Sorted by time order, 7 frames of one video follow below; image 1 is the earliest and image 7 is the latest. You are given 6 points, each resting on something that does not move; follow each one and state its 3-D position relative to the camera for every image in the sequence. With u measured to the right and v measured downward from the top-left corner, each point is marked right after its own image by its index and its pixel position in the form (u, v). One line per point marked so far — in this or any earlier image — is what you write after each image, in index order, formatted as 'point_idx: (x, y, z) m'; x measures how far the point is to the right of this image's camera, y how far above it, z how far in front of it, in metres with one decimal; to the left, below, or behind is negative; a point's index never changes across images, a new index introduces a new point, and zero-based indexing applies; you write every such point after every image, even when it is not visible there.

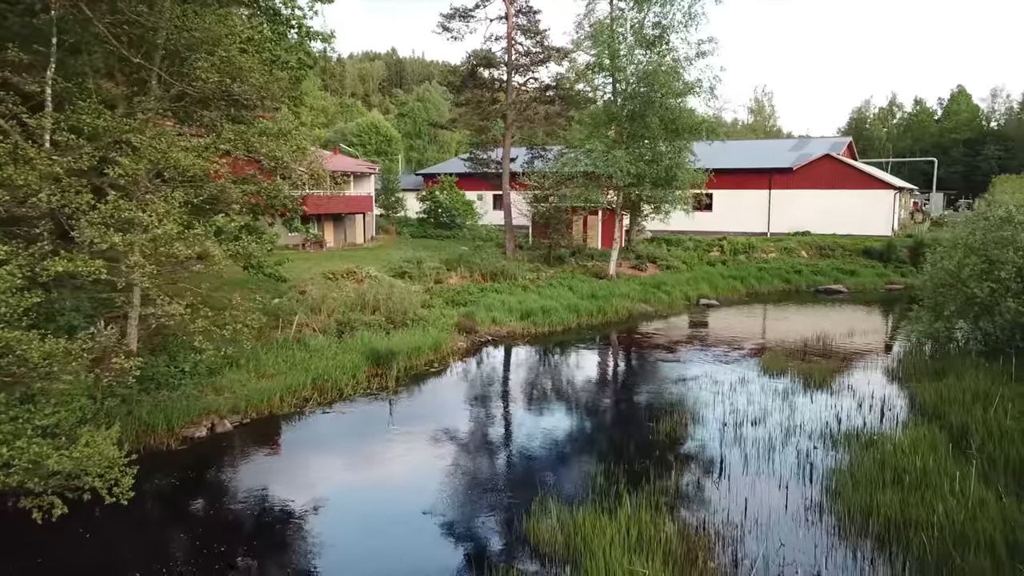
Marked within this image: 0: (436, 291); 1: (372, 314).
0: (-1.9, -0.1, +20.0) m
1: (-2.9, -0.6, +16.5) m
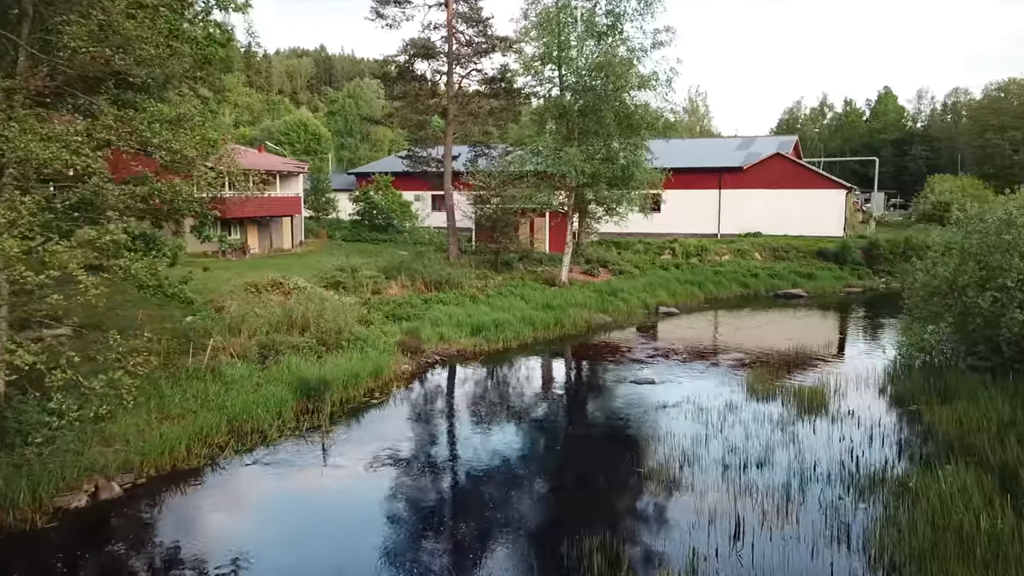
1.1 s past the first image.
0: (-3.1, -0.4, +17.8) m
1: (-3.8, -0.8, +14.3) m
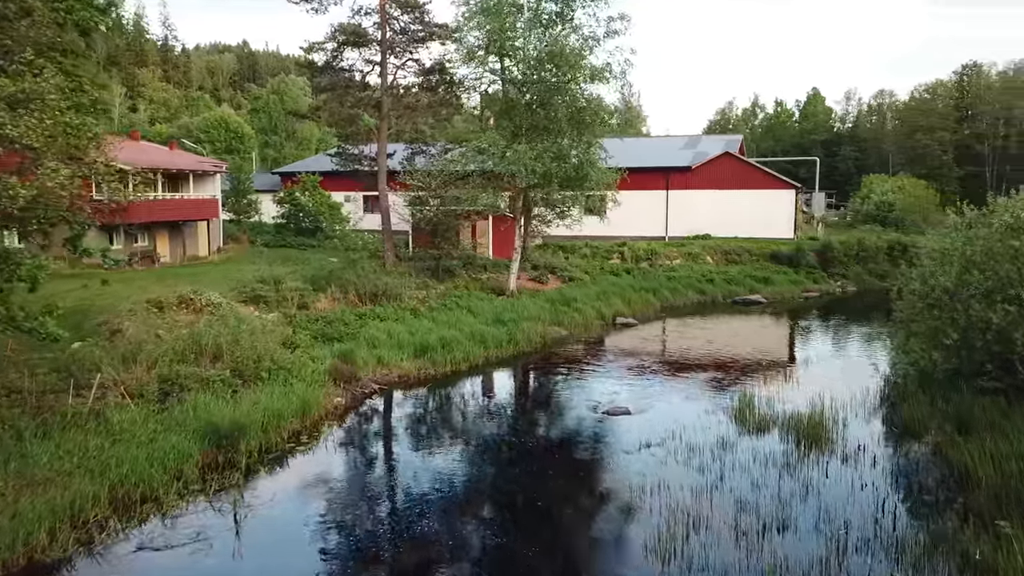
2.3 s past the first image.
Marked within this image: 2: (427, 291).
0: (-4.2, -0.7, +15.6) m
1: (-4.6, -1.2, +12.0) m
2: (-2.2, -0.1, +19.9) m
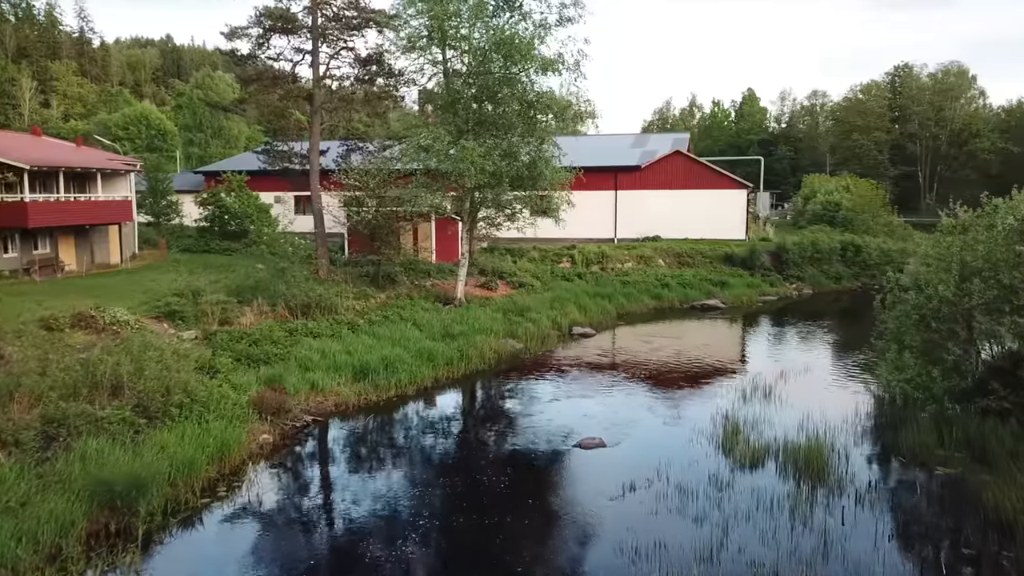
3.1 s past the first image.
0: (-5.1, -0.9, +13.7) m
1: (-5.1, -1.4, +10.0) m
2: (-3.4, -0.3, +18.1) m
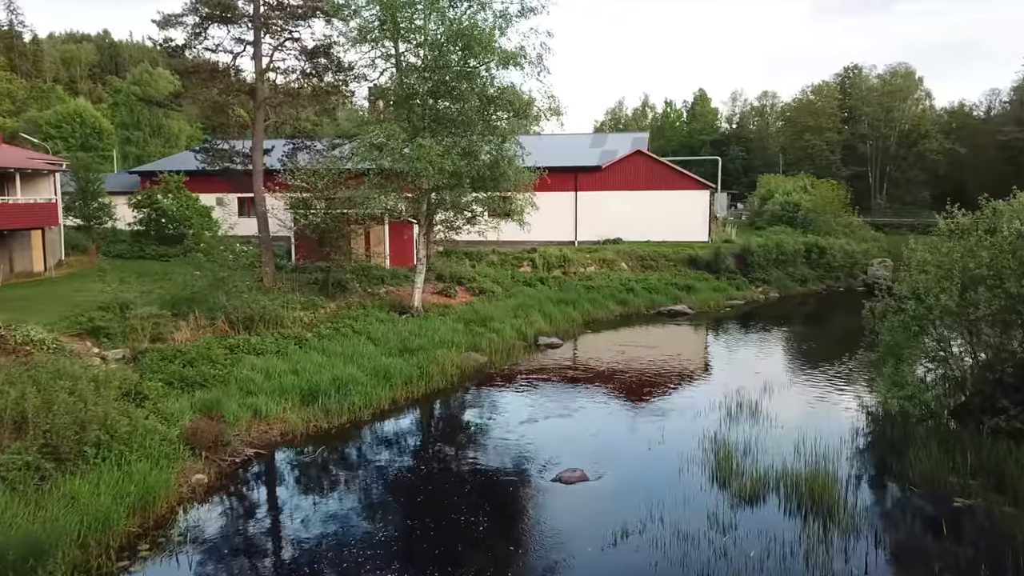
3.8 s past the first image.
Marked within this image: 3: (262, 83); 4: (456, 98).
0: (-5.6, -1.2, +12.2) m
1: (-5.4, -1.6, +8.5) m
2: (-4.2, -0.5, +16.7) m
3: (-6.3, +5.2, +19.8) m
4: (-1.3, +4.3, +17.9) m
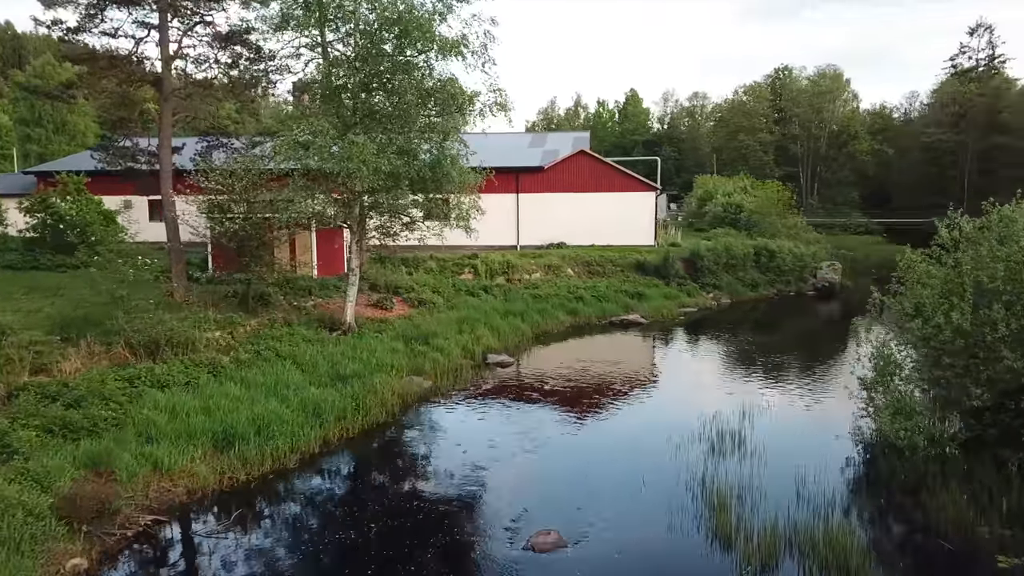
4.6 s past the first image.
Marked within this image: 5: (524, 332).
0: (-6.2, -1.5, +10.0) m
1: (-5.7, -2.0, +6.4) m
2: (-5.2, -0.8, +14.7) m
3: (-7.7, +4.8, +17.6) m
4: (-2.5, +4.1, +16.1) m
5: (+0.3, -1.1, +18.5) m
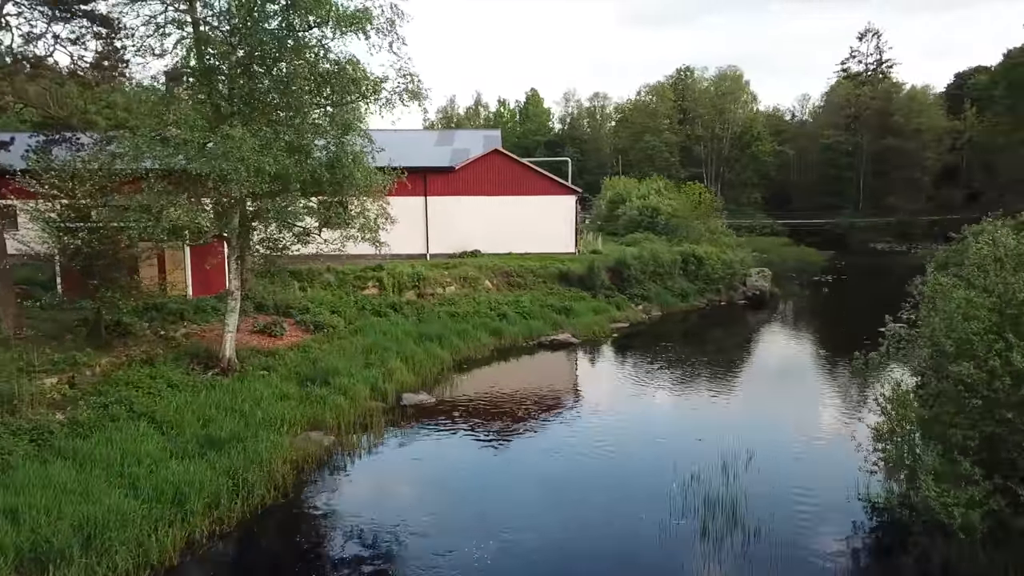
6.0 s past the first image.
0: (-6.8, -2.0, +6.7) m
1: (-5.8, -2.5, +3.1) m
2: (-6.4, -1.3, +11.4) m
3: (-9.3, +4.3, +13.9) m
4: (-4.0, +3.6, +13.1) m
5: (-1.4, -1.5, +15.9) m
